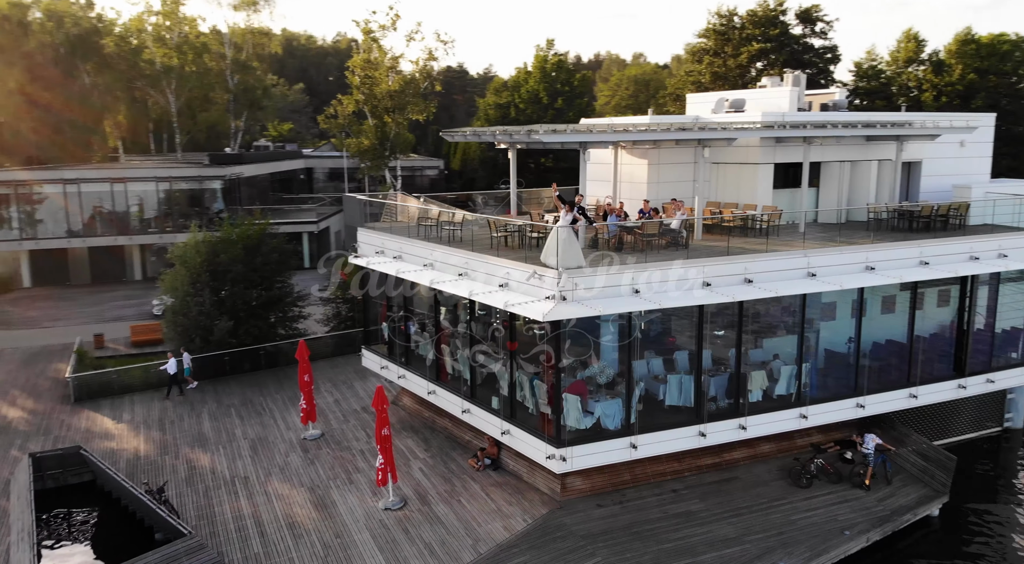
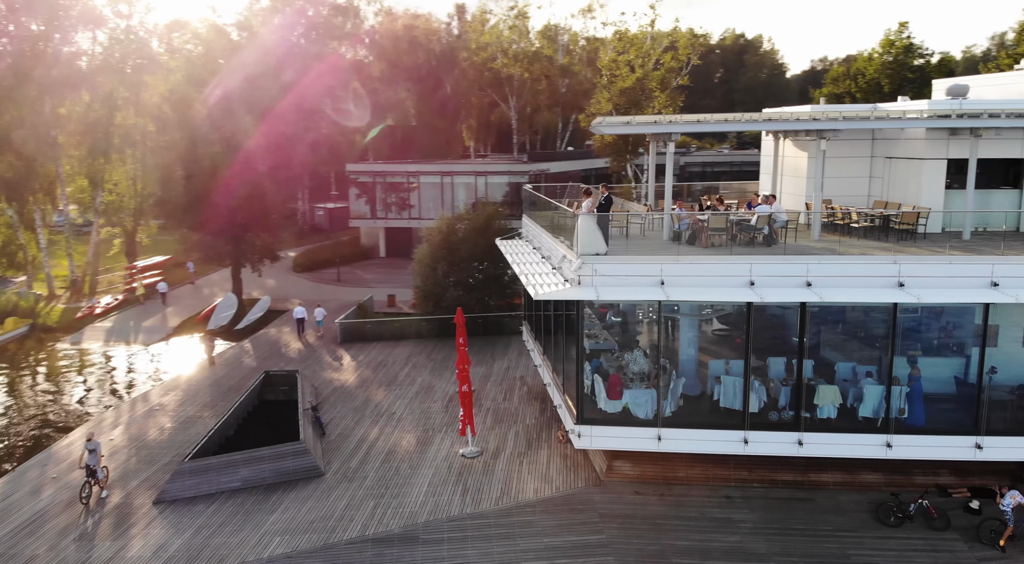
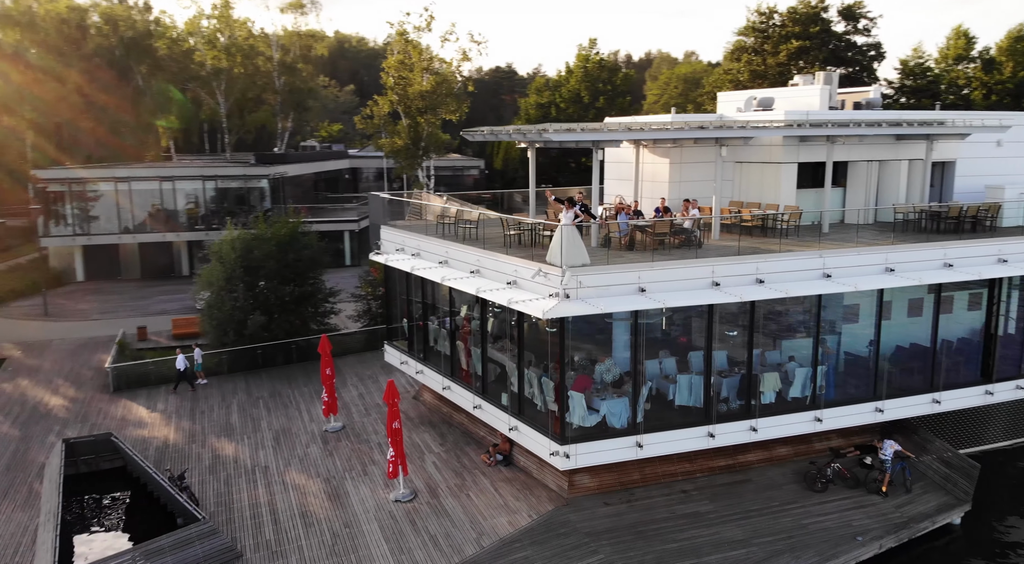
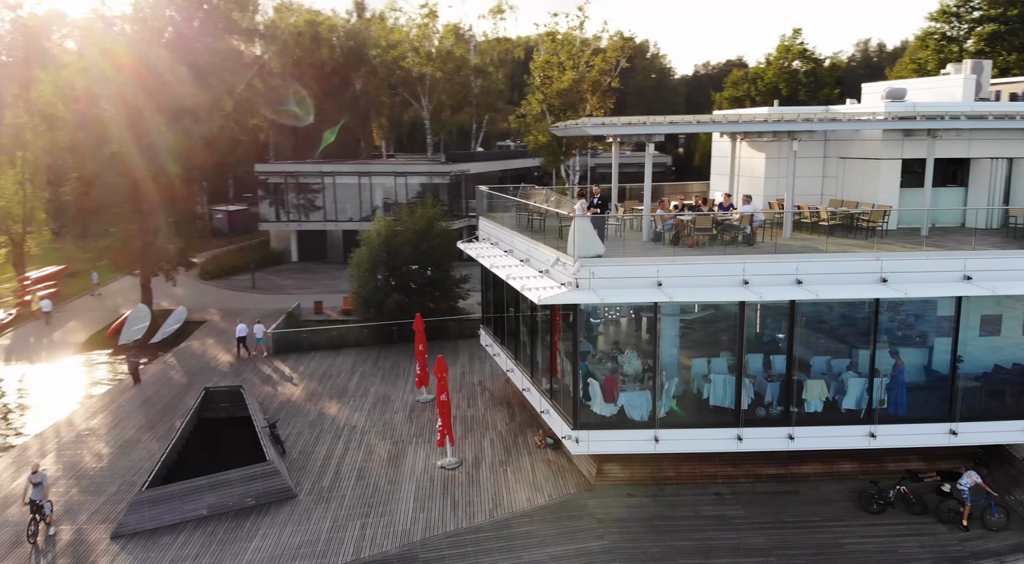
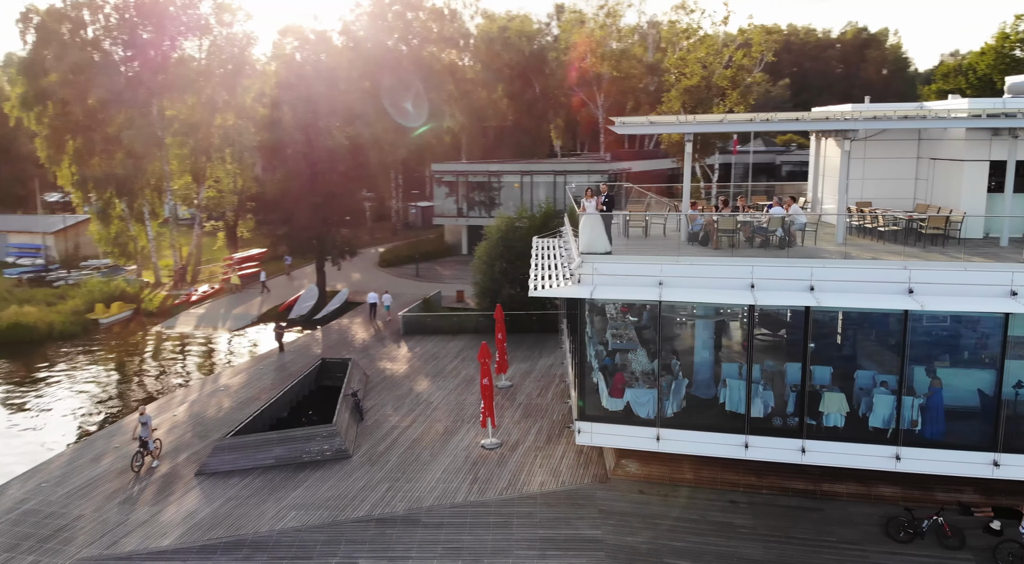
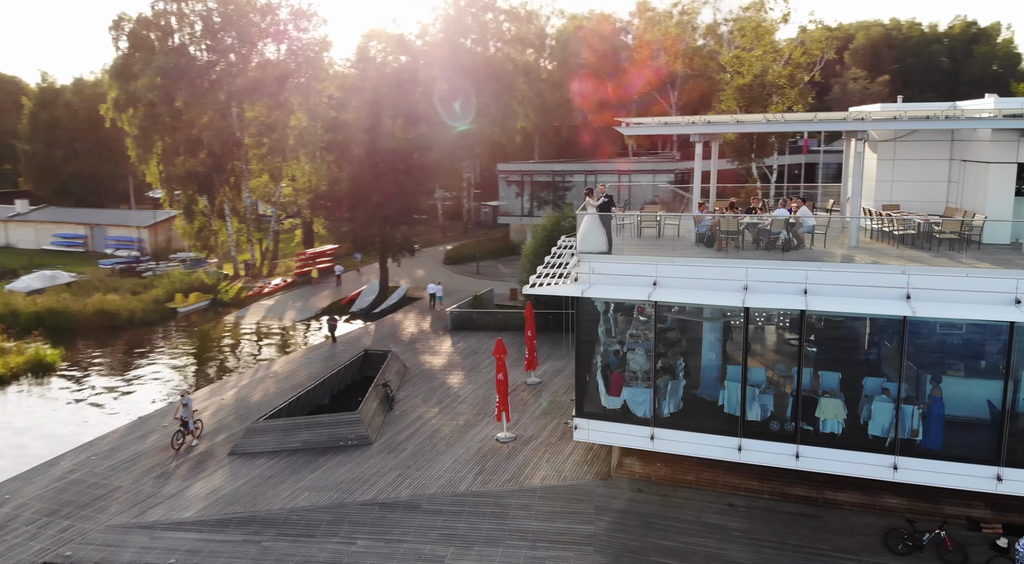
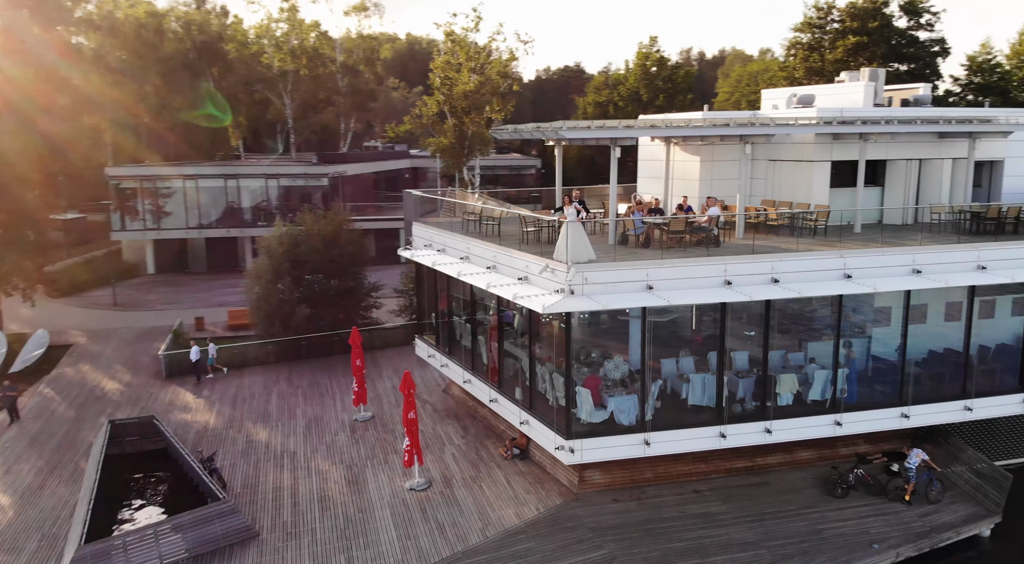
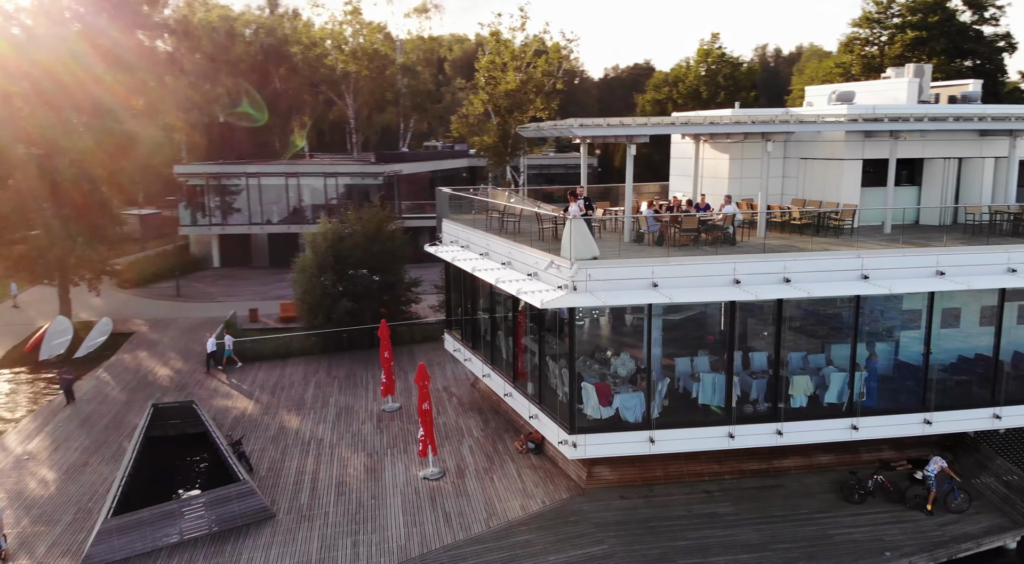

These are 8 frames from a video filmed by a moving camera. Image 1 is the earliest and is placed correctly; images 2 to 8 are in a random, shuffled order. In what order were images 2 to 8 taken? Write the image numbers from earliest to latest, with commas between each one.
3, 7, 8, 4, 2, 5, 6
